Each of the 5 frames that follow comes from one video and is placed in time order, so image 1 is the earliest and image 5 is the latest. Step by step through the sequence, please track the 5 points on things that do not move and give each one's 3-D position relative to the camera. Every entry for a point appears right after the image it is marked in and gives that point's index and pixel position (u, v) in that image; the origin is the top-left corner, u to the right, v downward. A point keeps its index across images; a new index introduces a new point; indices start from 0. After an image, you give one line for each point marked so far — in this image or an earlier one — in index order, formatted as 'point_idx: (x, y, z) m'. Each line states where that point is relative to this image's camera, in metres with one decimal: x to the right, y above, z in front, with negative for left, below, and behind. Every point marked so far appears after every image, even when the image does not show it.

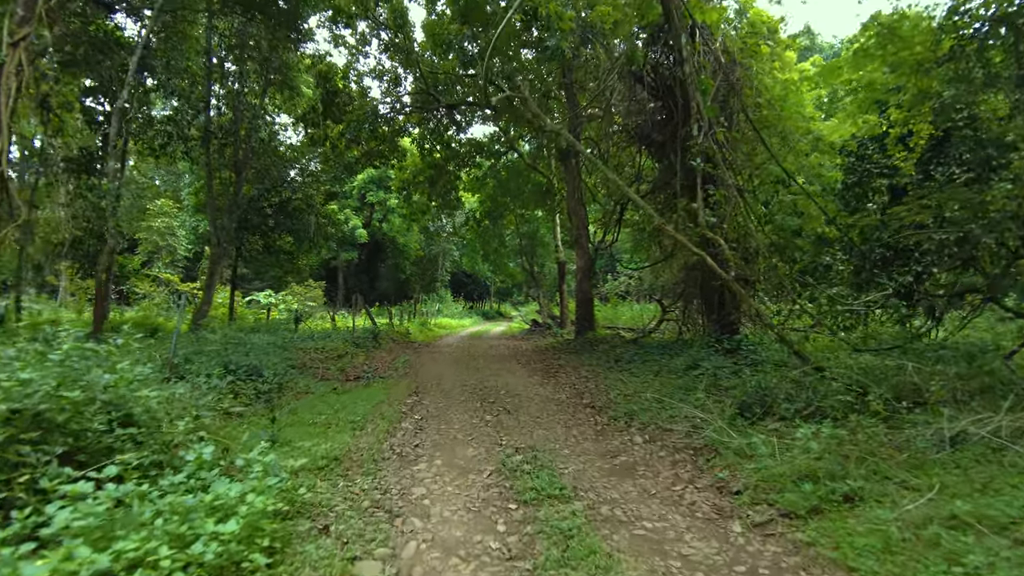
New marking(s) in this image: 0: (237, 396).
0: (-2.4, -0.9, +6.2) m
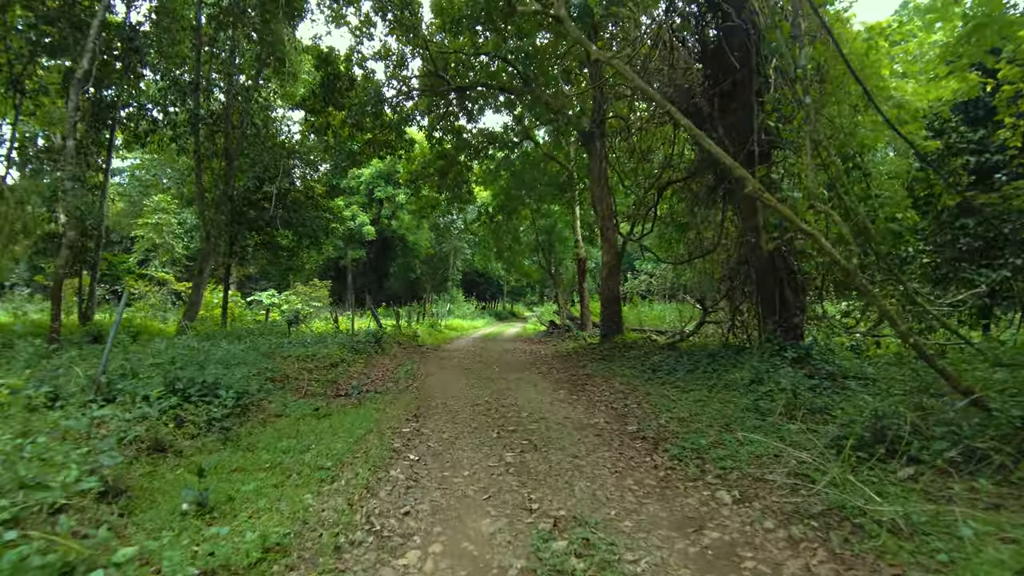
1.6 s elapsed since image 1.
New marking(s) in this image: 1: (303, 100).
0: (-2.2, -0.9, +4.8) m
1: (-4.8, +4.2, +16.5) m
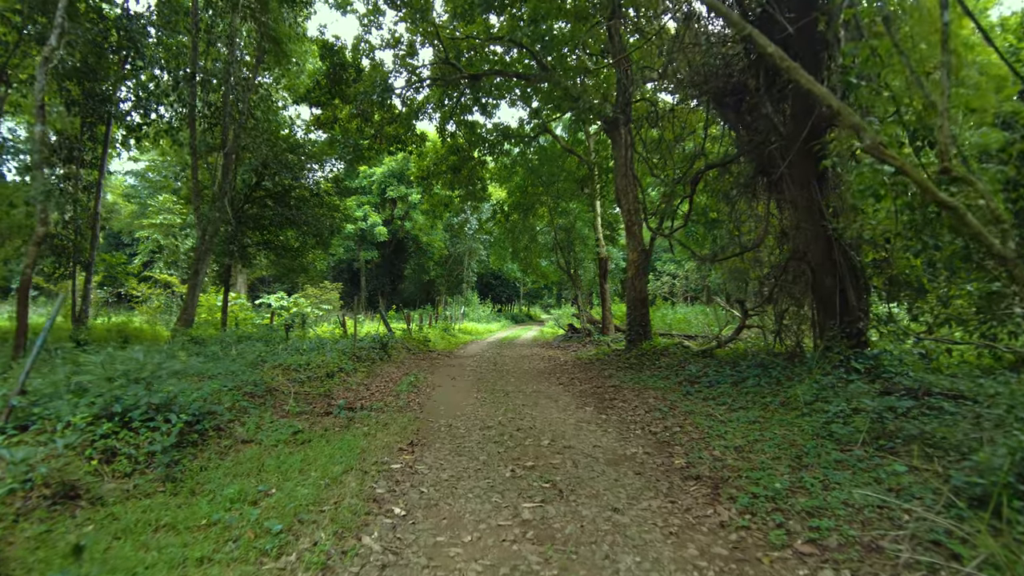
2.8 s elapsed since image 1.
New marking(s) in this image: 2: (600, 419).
0: (-2.1, -0.9, +3.8) m
1: (-4.4, +4.2, +15.5) m
2: (+0.7, -1.1, +5.9) m
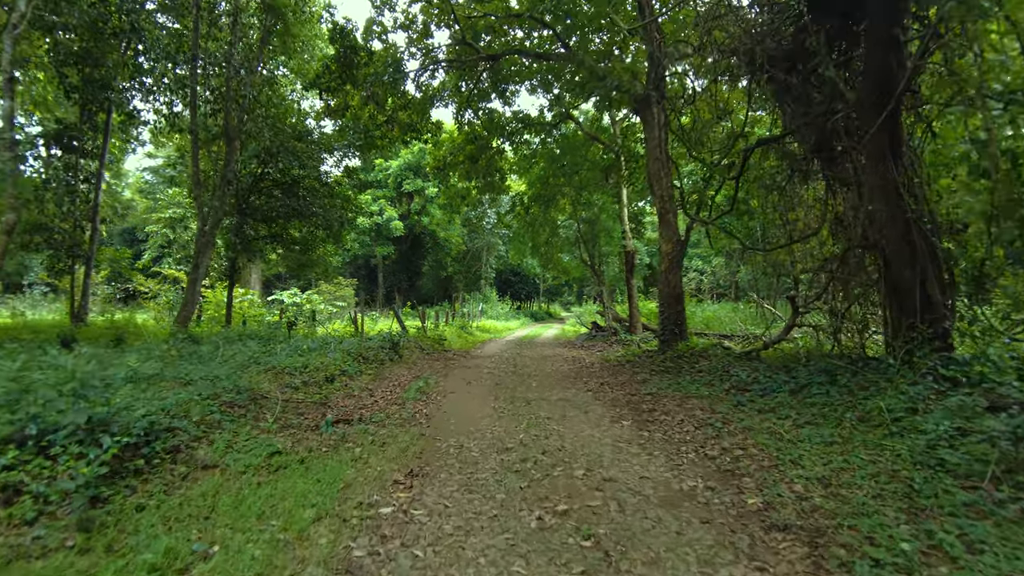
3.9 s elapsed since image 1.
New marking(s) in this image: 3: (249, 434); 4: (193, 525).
0: (-2.0, -0.9, +2.9) m
1: (-4.0, +4.3, +14.7) m
2: (+0.9, -1.0, +4.9) m
3: (-1.7, -0.9, +4.7) m
4: (-1.3, -0.9, +2.9) m
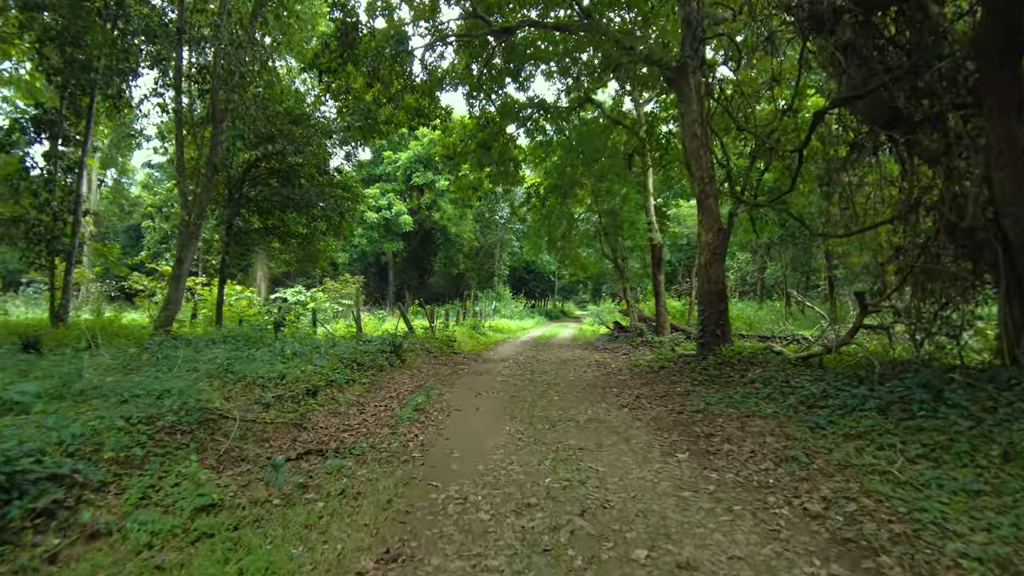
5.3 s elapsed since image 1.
0: (-1.9, -0.8, +1.7) m
1: (-3.7, +4.4, +13.5) m
2: (+1.0, -1.0, +3.6) m
3: (-1.6, -0.9, +3.5) m
4: (-1.2, -0.9, +1.7) m
